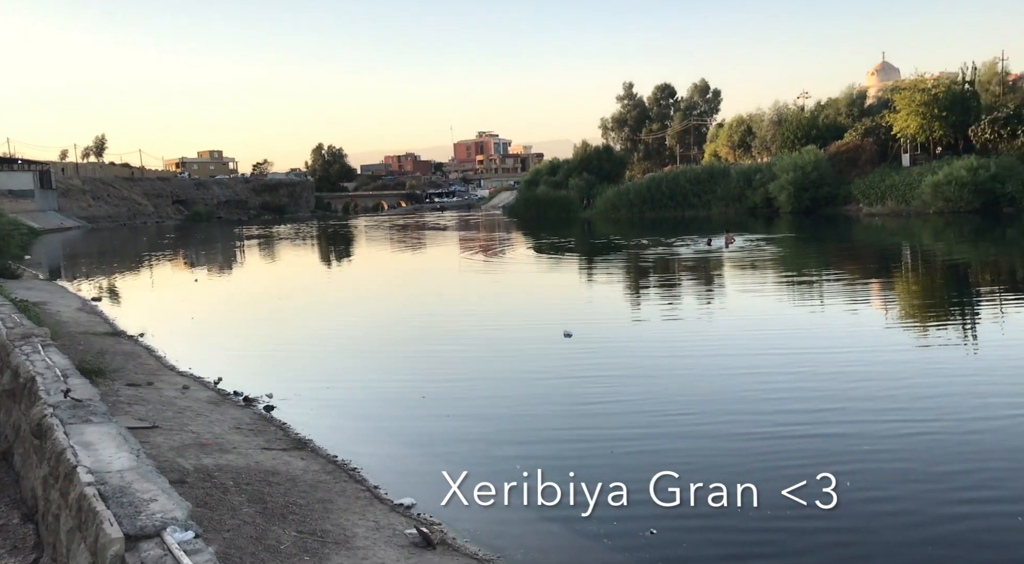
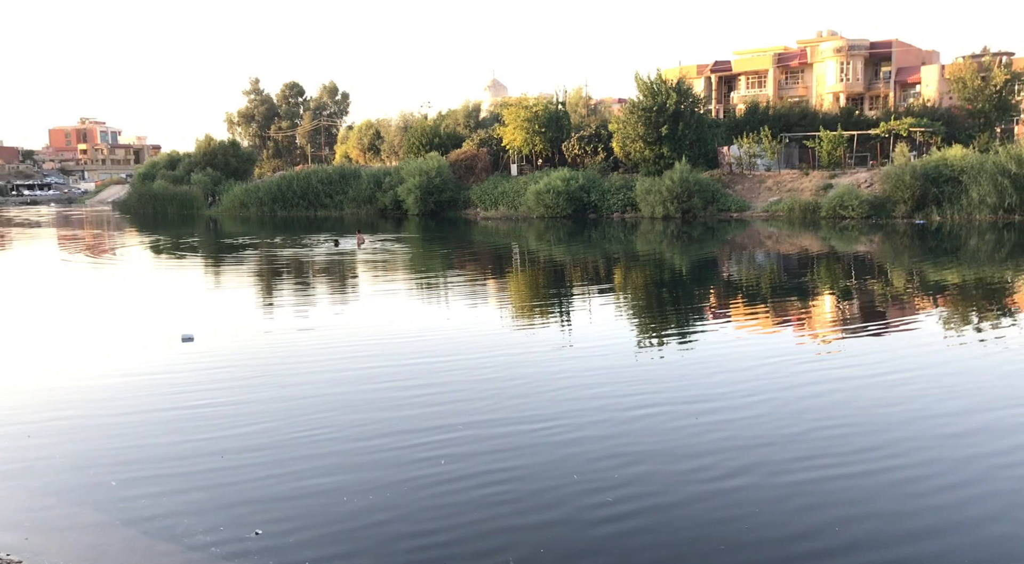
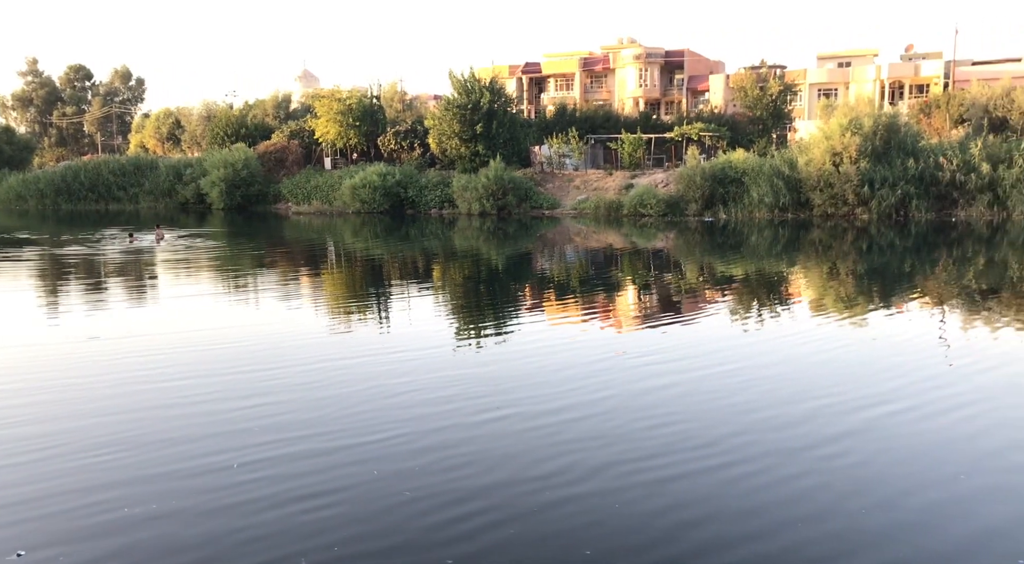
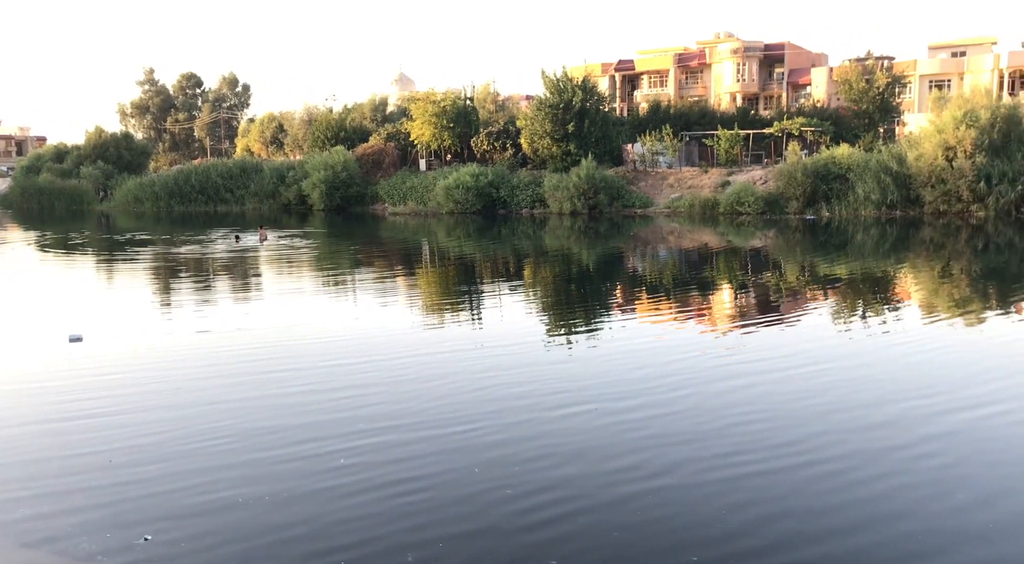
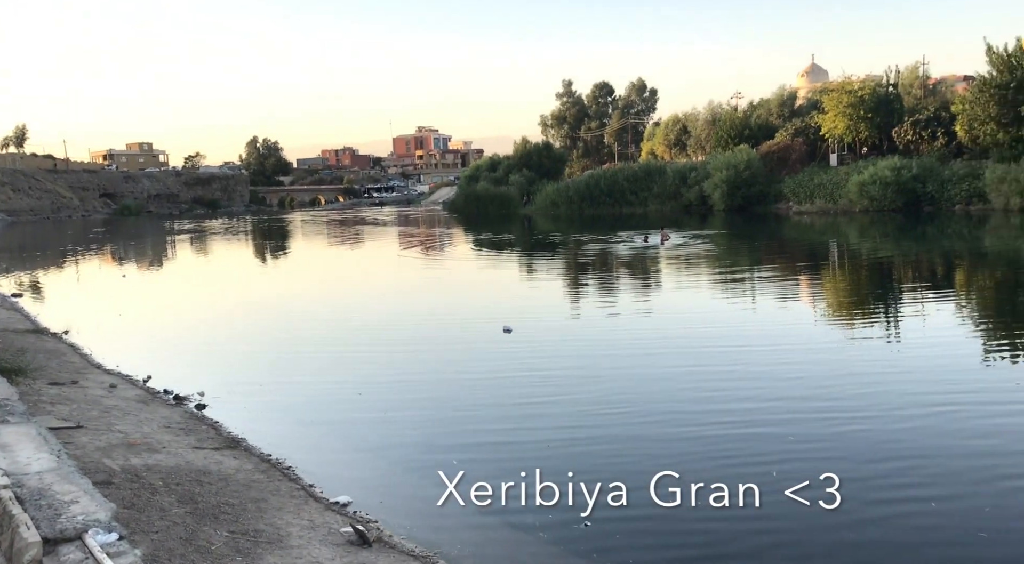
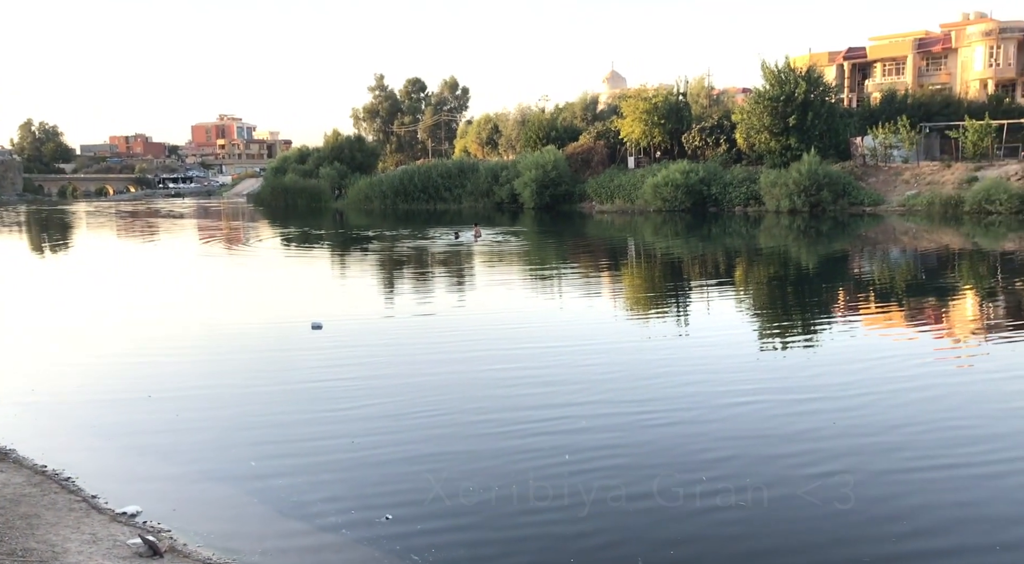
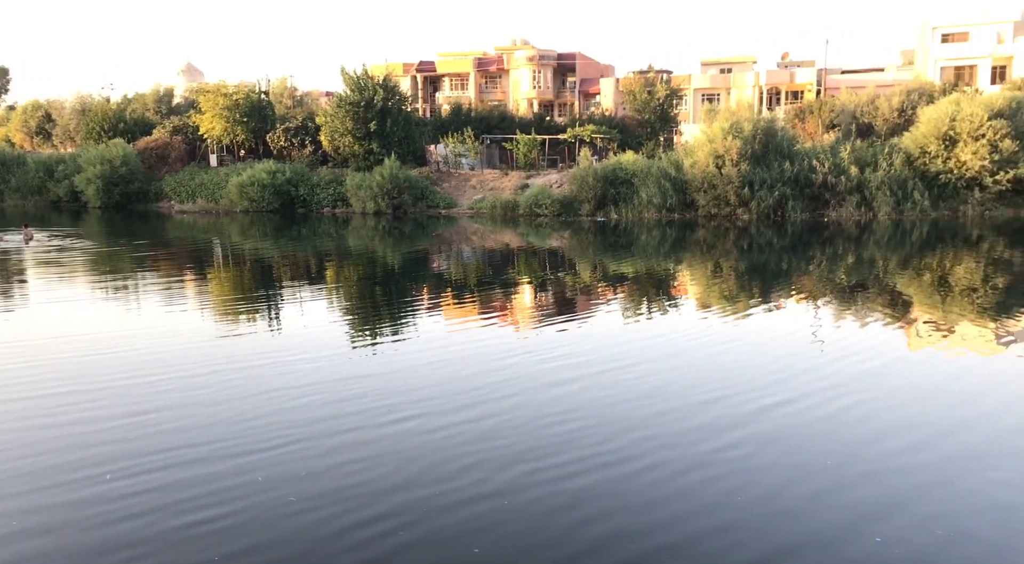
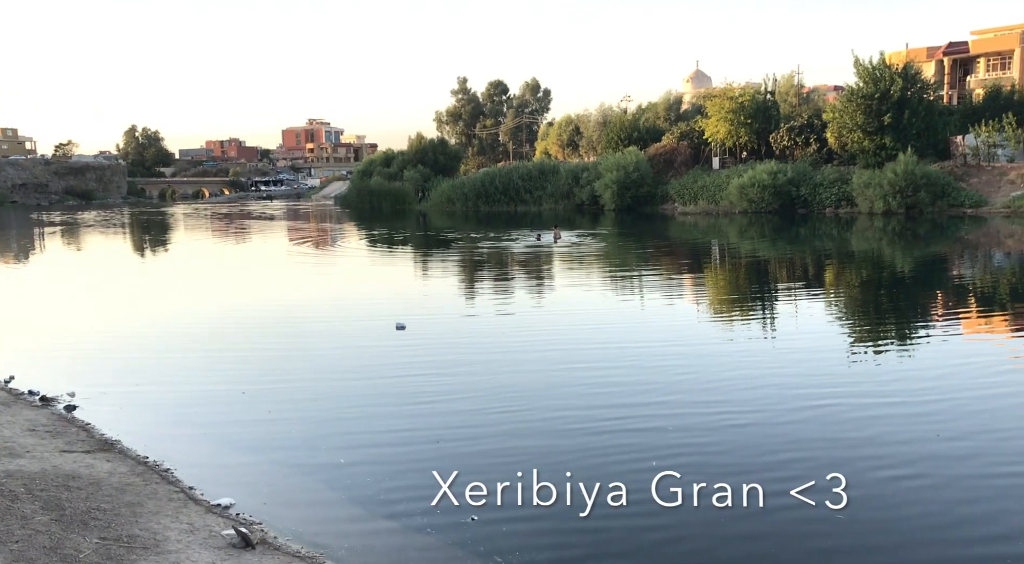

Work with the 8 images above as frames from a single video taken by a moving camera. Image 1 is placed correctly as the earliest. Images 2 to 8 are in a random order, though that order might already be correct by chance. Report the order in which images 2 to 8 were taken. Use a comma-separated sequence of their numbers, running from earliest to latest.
5, 8, 6, 2, 4, 3, 7
